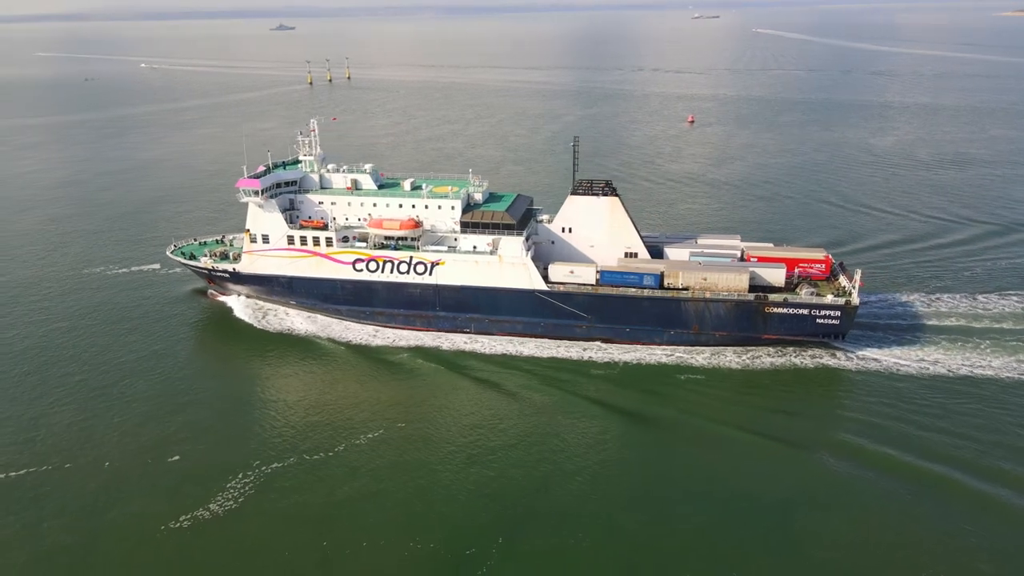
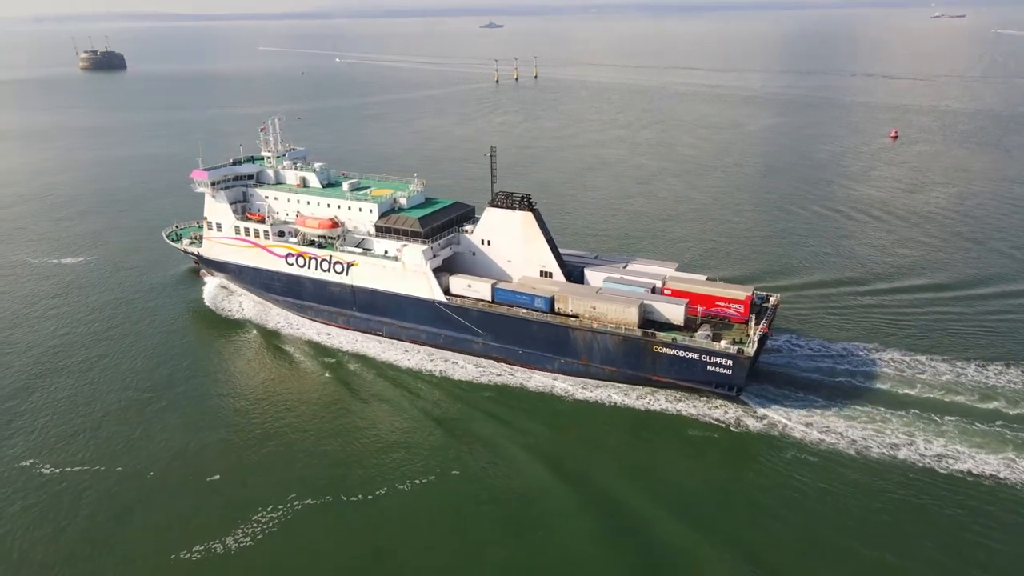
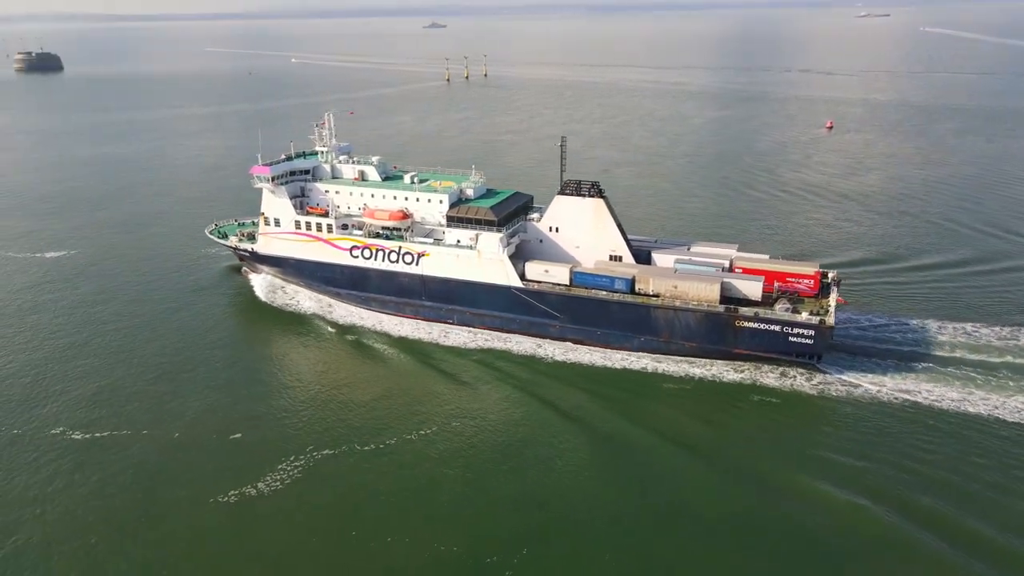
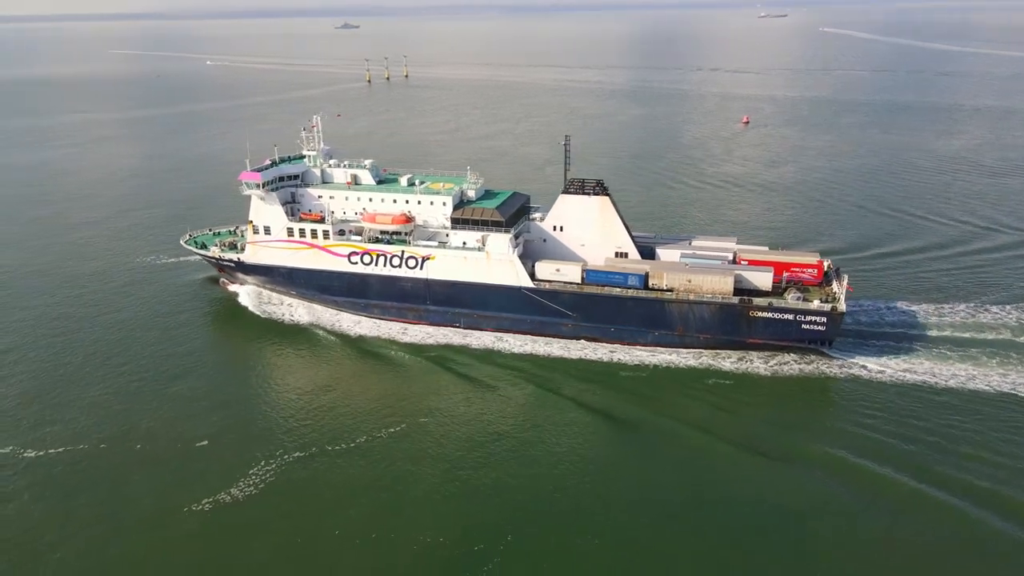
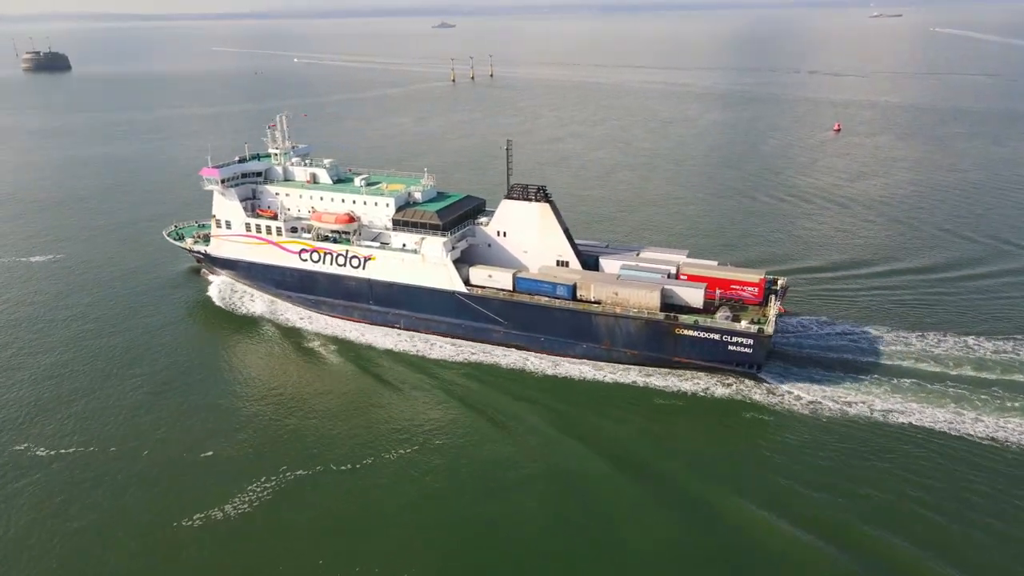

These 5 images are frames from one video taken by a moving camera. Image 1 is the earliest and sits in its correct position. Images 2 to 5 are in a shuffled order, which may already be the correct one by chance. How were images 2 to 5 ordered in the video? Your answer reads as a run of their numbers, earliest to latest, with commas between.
4, 3, 5, 2
